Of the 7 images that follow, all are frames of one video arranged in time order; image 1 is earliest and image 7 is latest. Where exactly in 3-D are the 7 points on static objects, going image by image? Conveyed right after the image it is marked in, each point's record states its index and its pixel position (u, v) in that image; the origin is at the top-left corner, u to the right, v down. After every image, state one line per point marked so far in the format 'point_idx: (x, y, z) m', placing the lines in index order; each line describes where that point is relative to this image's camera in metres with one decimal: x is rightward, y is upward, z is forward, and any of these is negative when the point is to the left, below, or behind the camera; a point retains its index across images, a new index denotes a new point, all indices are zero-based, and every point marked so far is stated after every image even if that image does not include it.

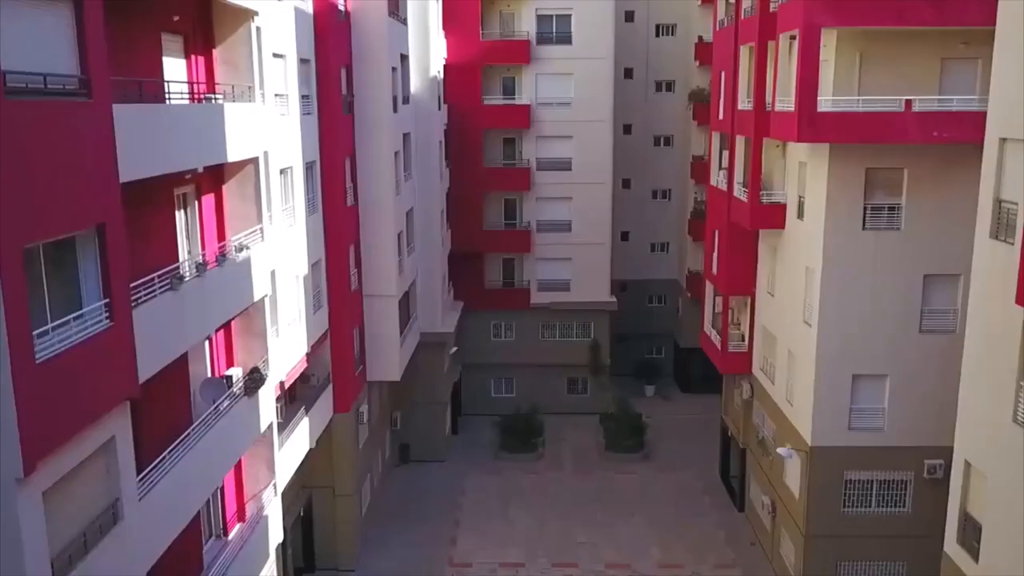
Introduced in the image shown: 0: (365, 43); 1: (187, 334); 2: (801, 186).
0: (-3.9, +6.3, +19.6) m
1: (-4.1, -0.6, +9.5) m
2: (+6.7, +2.3, +17.3) m
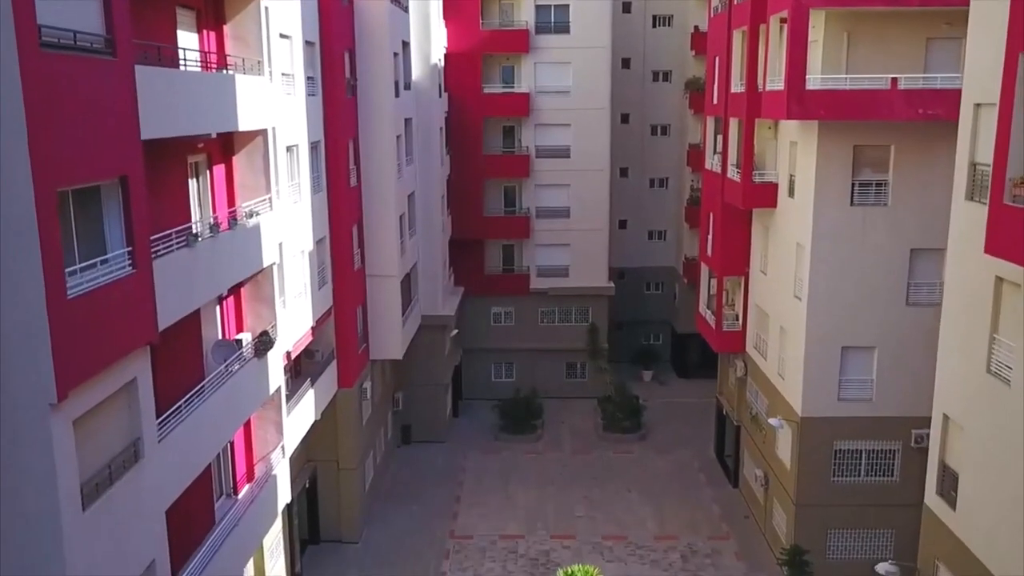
0: (-3.9, +6.9, +20.1) m
1: (-4.1, 0.0, +9.9) m
2: (+6.7, +2.9, +17.8) m
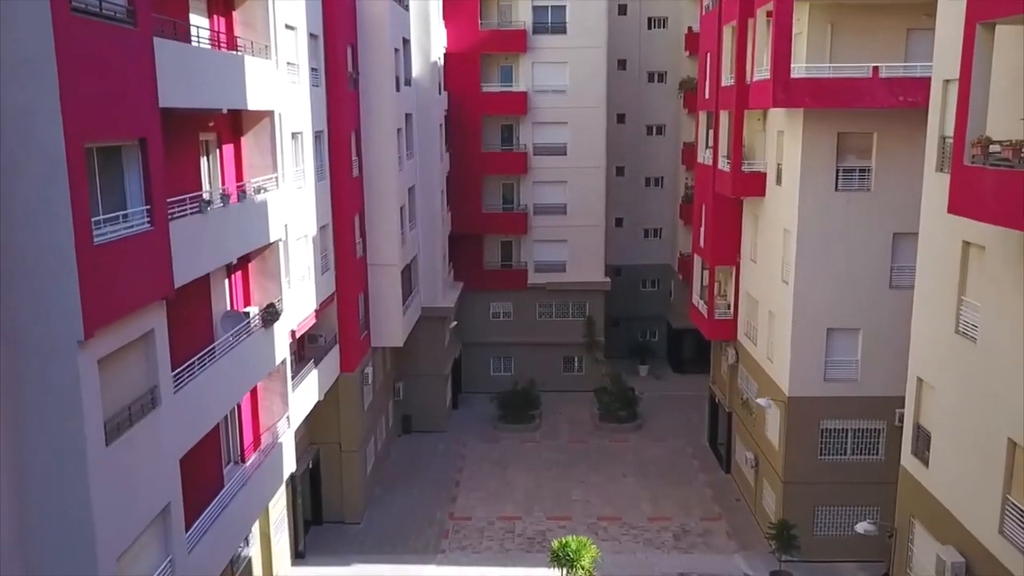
0: (-4.0, +7.3, +20.7) m
1: (-4.2, +0.4, +10.5) m
2: (+6.6, +3.3, +18.4) m
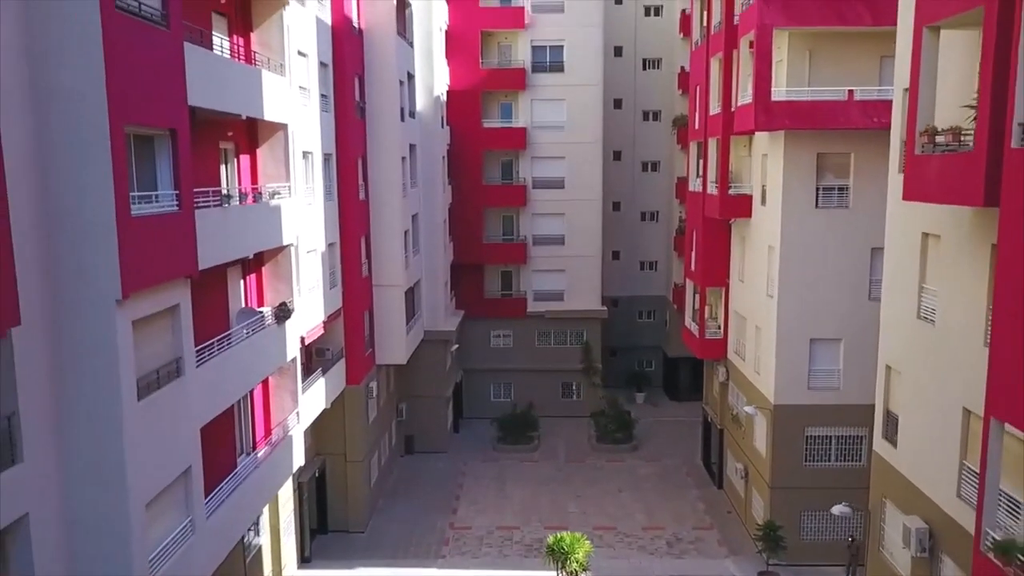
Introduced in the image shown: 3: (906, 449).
0: (-4.0, +6.8, +22.0) m
1: (-4.3, +0.6, +11.4) m
2: (+6.5, +2.9, +19.4) m
3: (+5.8, -2.4, +11.1) m
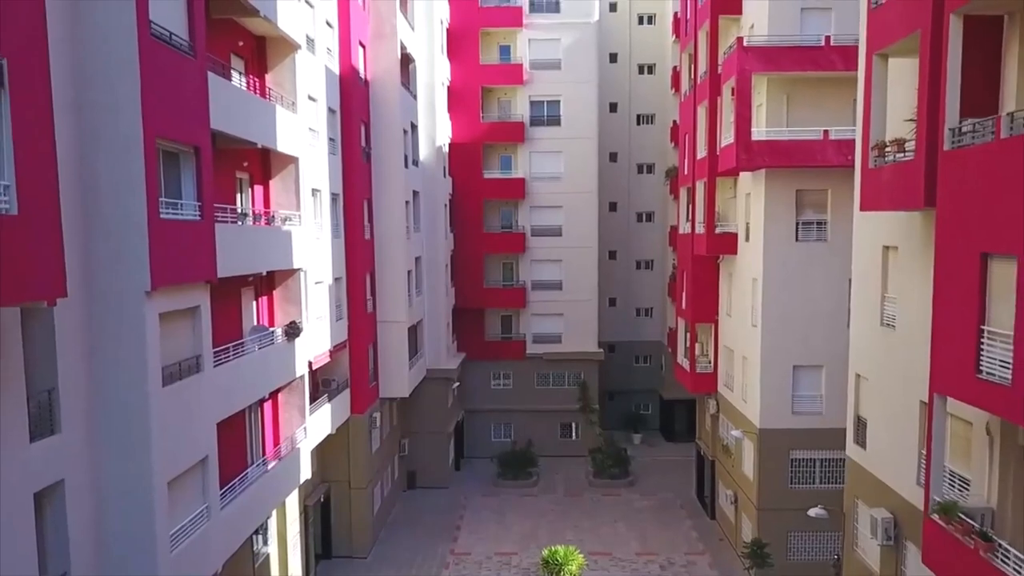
0: (-4.1, +5.7, +23.5) m
1: (-4.4, +0.4, +12.4) m
2: (+6.4, +2.1, +20.5) m
3: (+5.7, -2.5, +11.8) m
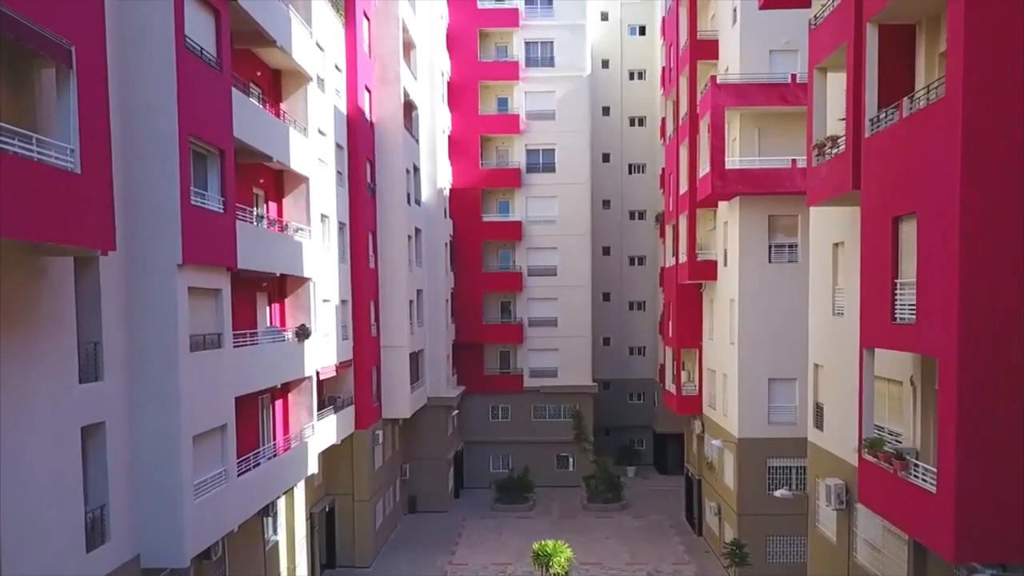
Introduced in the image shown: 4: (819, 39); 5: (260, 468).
0: (-4.2, +4.8, +25.2) m
1: (-4.6, +0.5, +13.8) m
2: (+6.2, +1.4, +22.0) m
3: (+5.5, -2.4, +12.9) m
4: (+4.7, +3.8, +11.6) m
5: (-4.4, -3.1, +13.1) m
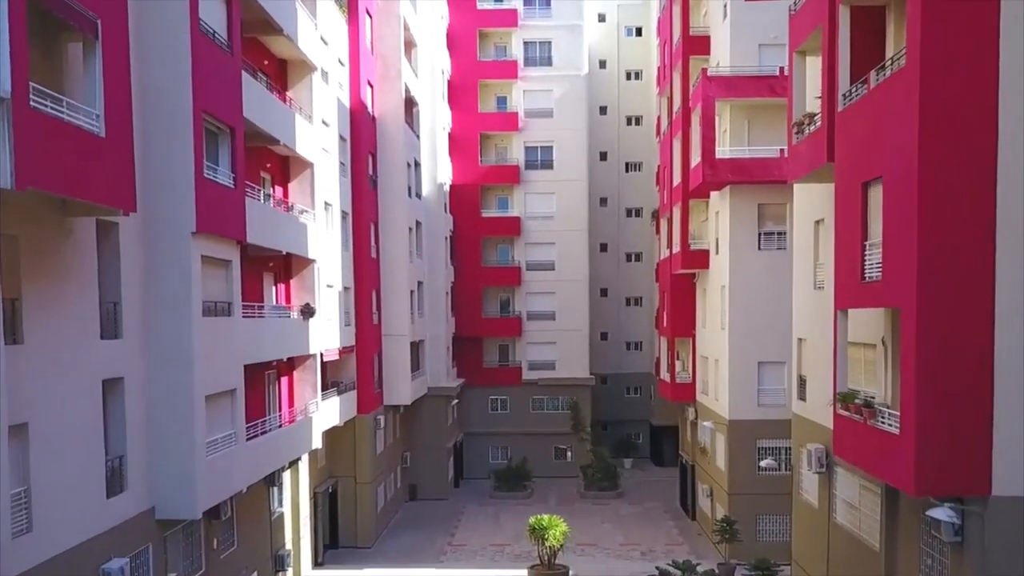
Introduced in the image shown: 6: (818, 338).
0: (-4.3, +5.2, +25.9) m
1: (-4.7, +0.9, +14.4) m
2: (+6.2, +1.8, +22.6) m
3: (+5.4, -2.0, +13.5) m
4: (+4.7, +4.3, +12.2) m
5: (-4.5, -2.7, +13.6) m
6: (+5.5, -0.9, +13.4) m
